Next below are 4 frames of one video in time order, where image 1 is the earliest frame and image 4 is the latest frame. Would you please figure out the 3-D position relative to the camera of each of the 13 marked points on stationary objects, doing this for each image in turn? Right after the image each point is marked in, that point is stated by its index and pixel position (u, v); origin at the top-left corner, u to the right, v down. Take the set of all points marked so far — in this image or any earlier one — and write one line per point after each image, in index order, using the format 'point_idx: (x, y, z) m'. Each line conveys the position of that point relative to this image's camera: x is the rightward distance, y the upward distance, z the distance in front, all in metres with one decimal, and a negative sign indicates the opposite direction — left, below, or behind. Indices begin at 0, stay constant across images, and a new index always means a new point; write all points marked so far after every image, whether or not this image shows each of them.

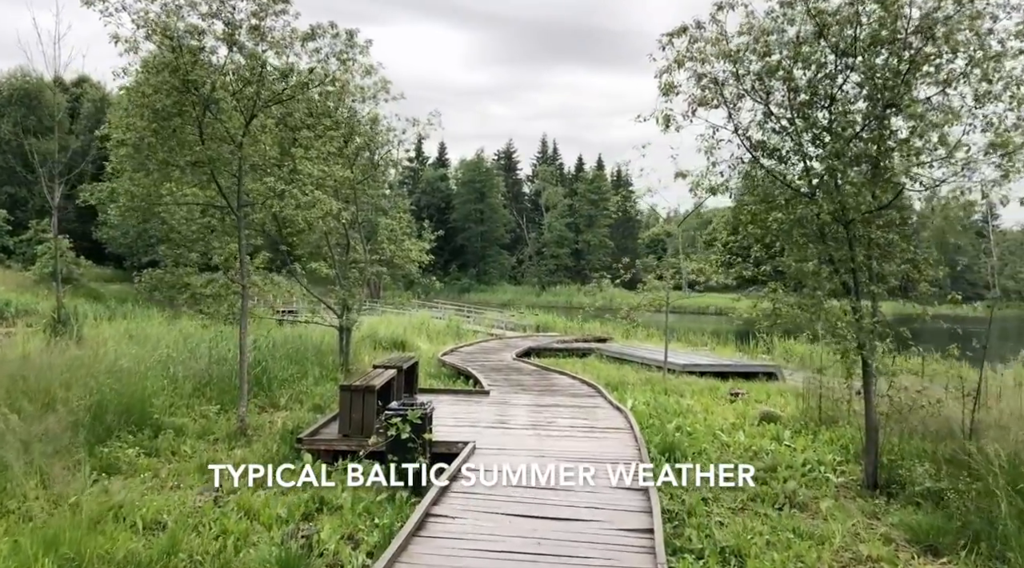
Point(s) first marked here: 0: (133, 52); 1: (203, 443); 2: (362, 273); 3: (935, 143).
0: (-3.3, +2.0, +7.2) m
1: (-2.6, -1.3, +7.0) m
2: (-2.1, +0.1, +11.9) m
3: (+3.0, +1.0, +5.8) m
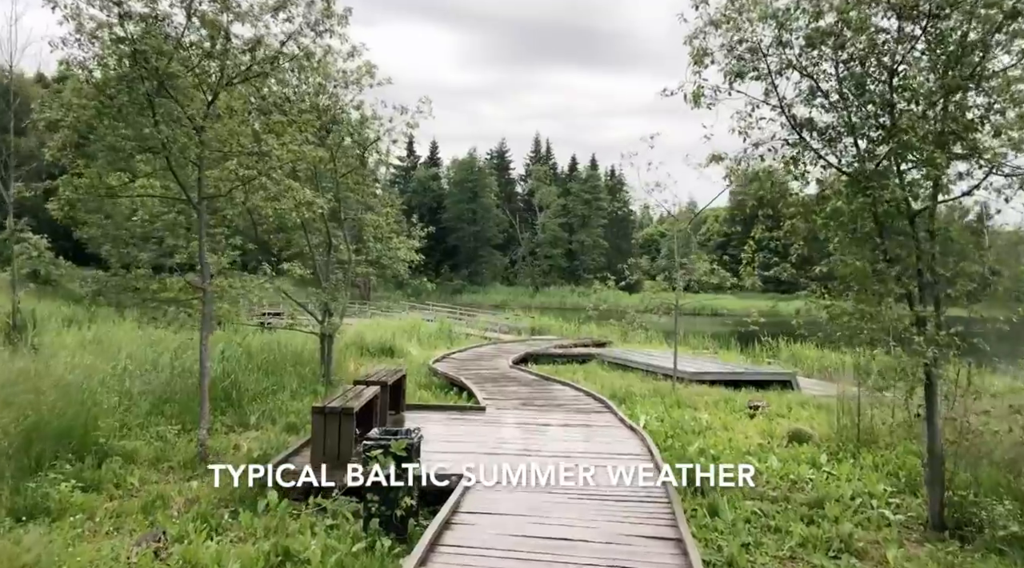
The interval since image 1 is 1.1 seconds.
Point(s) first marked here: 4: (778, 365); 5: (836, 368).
0: (-3.2, +2.0, +6.2) m
1: (-2.6, -1.4, +6.1) m
2: (-2.2, +0.1, +11.0) m
3: (+3.0, +1.0, +4.9) m
4: (+6.0, -1.8, +18.9) m
5: (+7.1, -1.8, +18.3) m
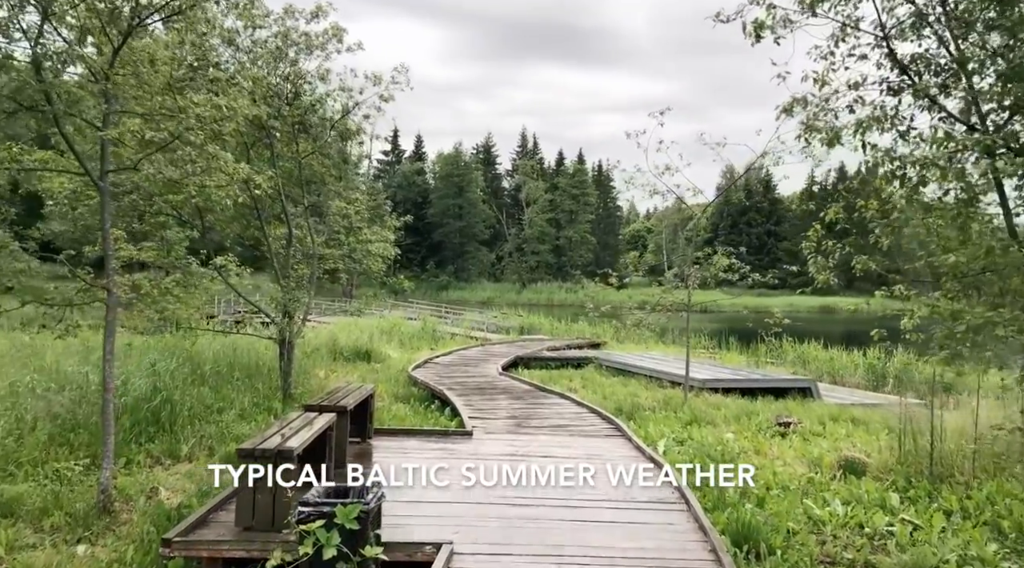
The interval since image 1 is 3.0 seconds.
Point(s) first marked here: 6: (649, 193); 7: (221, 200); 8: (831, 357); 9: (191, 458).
0: (-3.3, +2.0, +4.7) m
1: (-2.6, -1.4, +4.6) m
2: (-2.3, +0.1, +9.5) m
3: (+3.0, +1.0, +3.5) m
4: (+5.8, -1.8, +17.6) m
5: (+6.9, -1.8, +17.0) m
6: (+1.7, +1.1, +10.4) m
7: (-2.4, +0.7, +6.9) m
8: (+6.9, -1.6, +18.2) m
9: (-2.4, -1.3, +6.3) m
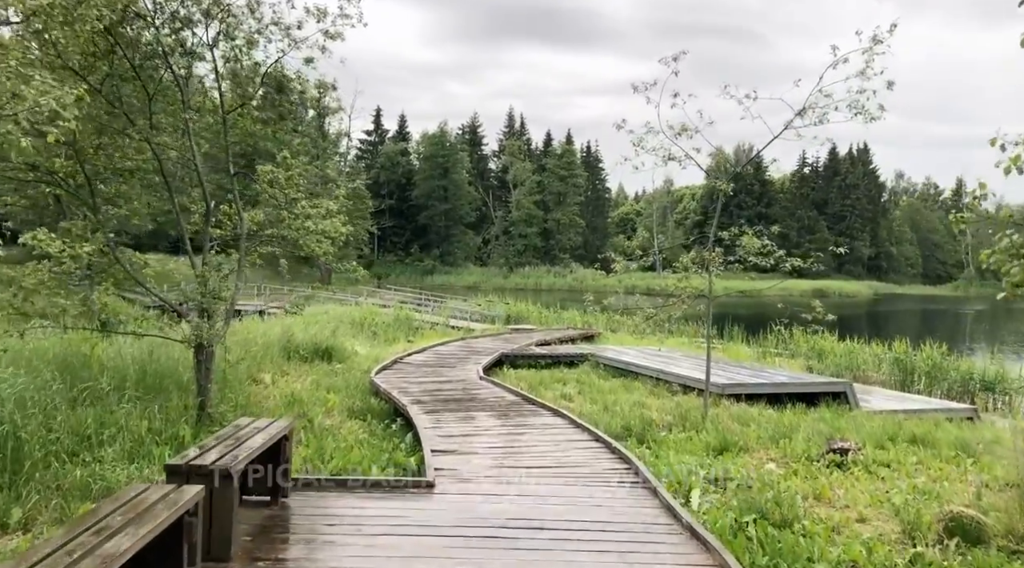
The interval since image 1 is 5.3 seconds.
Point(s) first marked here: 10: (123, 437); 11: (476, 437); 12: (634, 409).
0: (-3.4, +2.0, +2.7) m
1: (-2.7, -1.4, +2.7) m
2: (-2.5, +0.2, +7.6) m
3: (+2.9, +1.0, +1.7) m
4: (+5.5, -1.5, +15.8) m
5: (+6.6, -1.5, +15.2) m
6: (+1.5, +1.3, +8.5) m
7: (-2.5, +0.7, +5.0) m
8: (+6.6, -1.3, +16.4) m
9: (-2.5, -1.3, +4.4) m
10: (-2.7, -1.0, +5.7) m
11: (-0.3, -1.1, +6.3) m
12: (+1.2, -1.3, +8.4) m
